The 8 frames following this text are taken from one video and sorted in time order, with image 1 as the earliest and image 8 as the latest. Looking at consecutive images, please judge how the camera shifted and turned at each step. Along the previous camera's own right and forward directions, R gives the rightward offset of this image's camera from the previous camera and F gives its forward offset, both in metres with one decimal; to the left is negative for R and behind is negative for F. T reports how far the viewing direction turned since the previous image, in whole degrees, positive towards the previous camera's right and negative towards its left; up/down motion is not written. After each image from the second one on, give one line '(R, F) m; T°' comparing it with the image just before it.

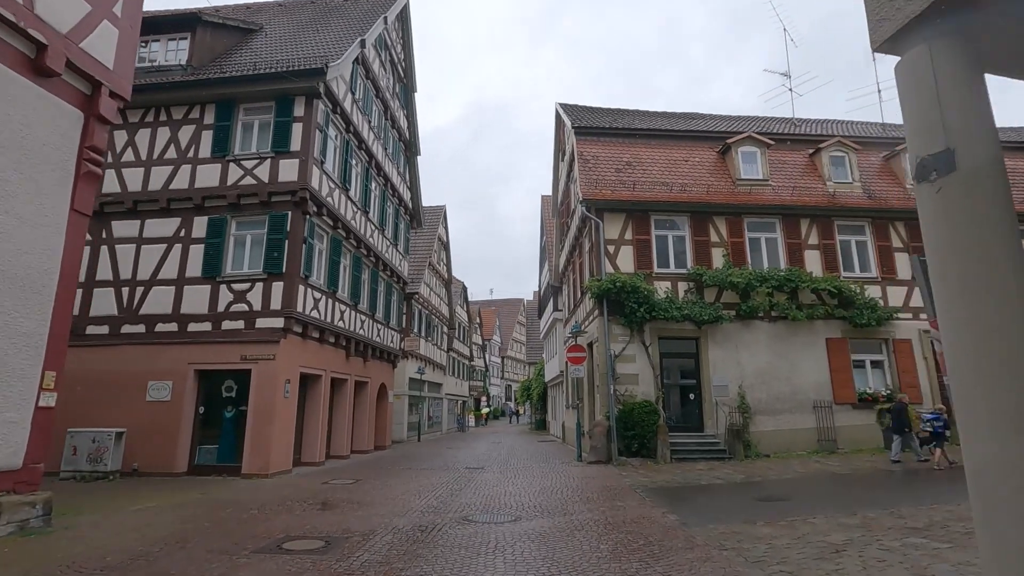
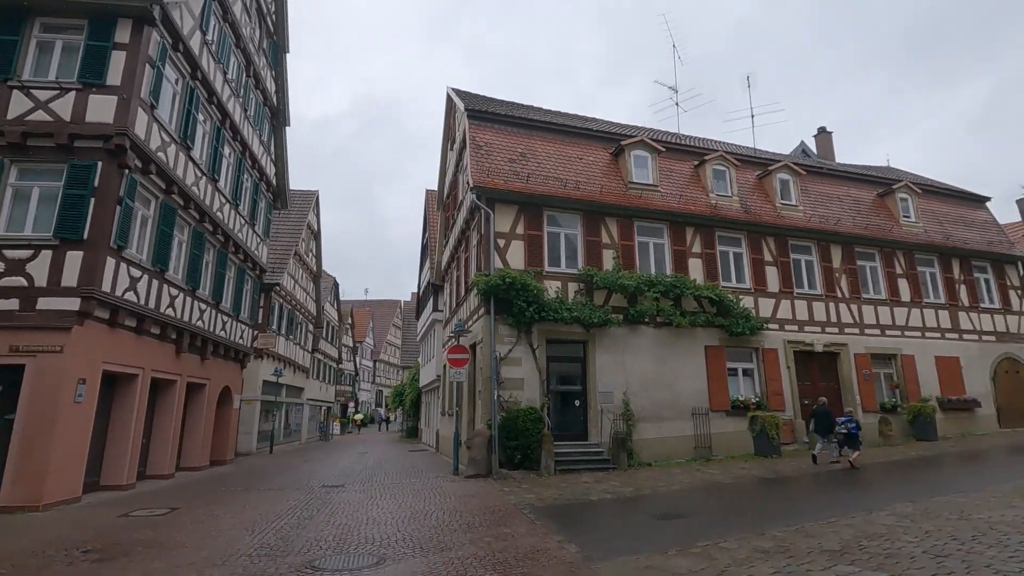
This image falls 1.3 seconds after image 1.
(0.0, +1.4) m; +13°
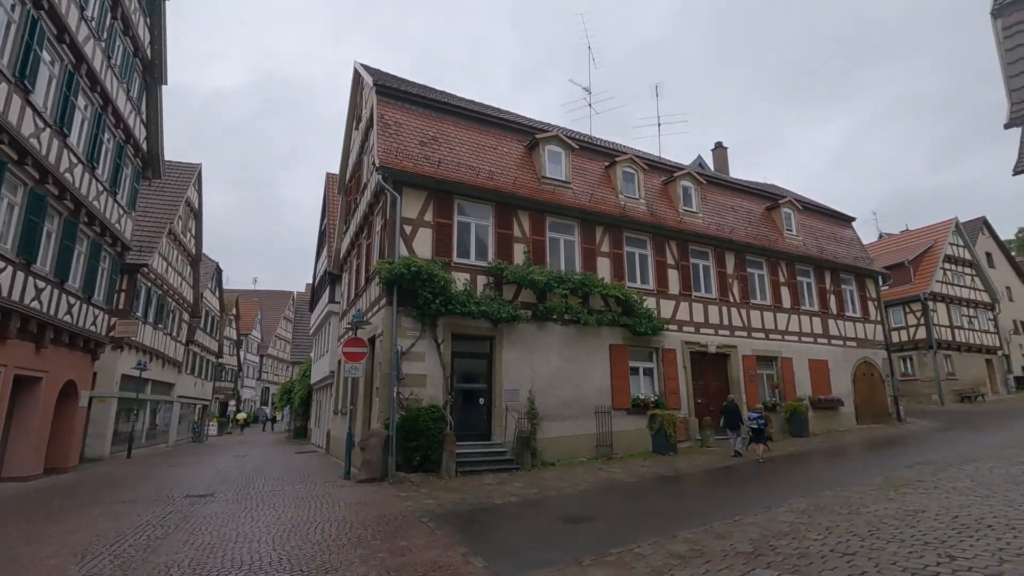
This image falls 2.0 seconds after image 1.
(-0.1, +0.7) m; +10°
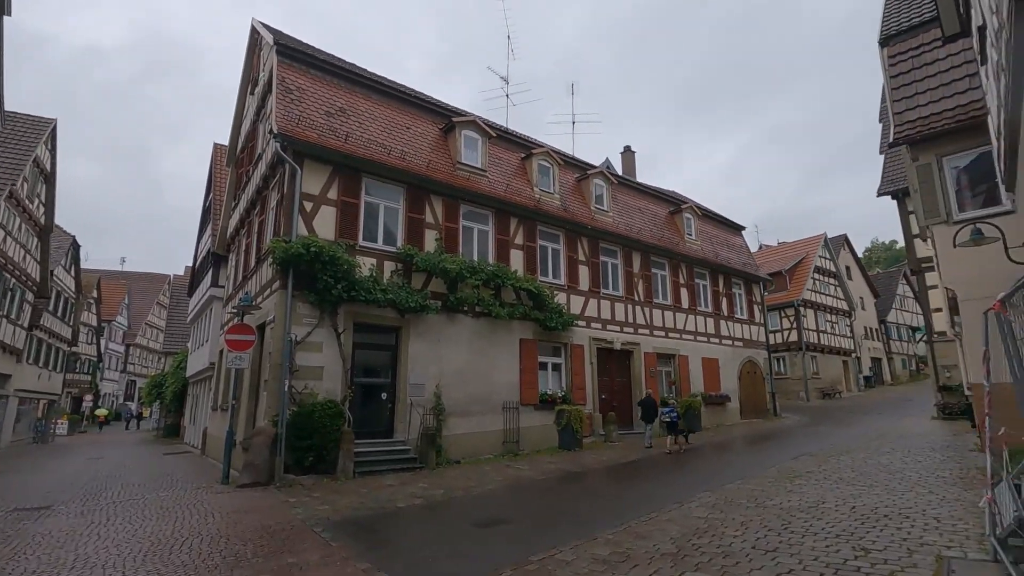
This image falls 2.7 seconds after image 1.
(-0.2, +0.6) m; +10°
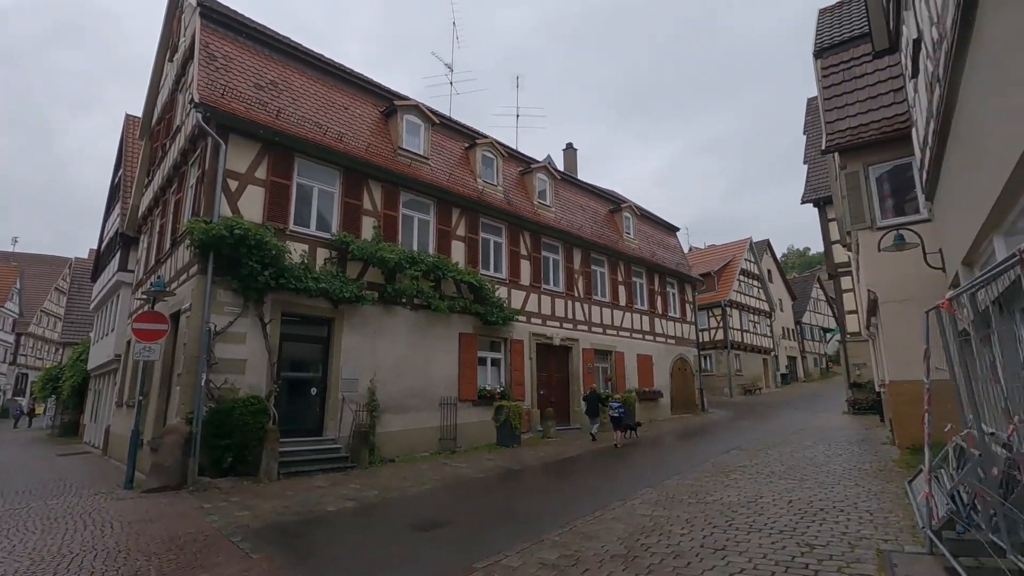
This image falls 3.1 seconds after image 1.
(-0.1, +0.3) m; +7°
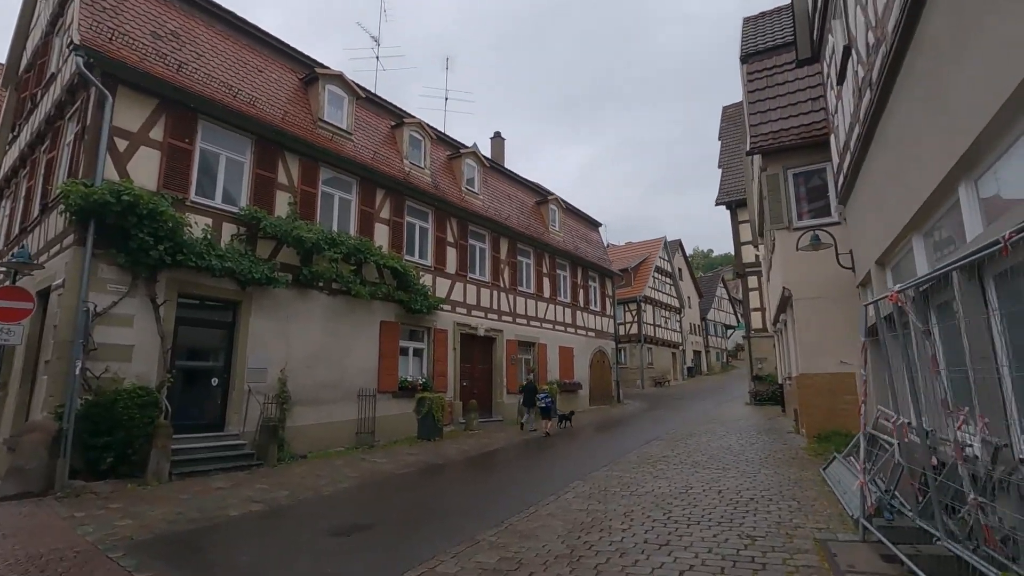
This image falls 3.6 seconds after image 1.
(-0.2, +0.4) m; +9°
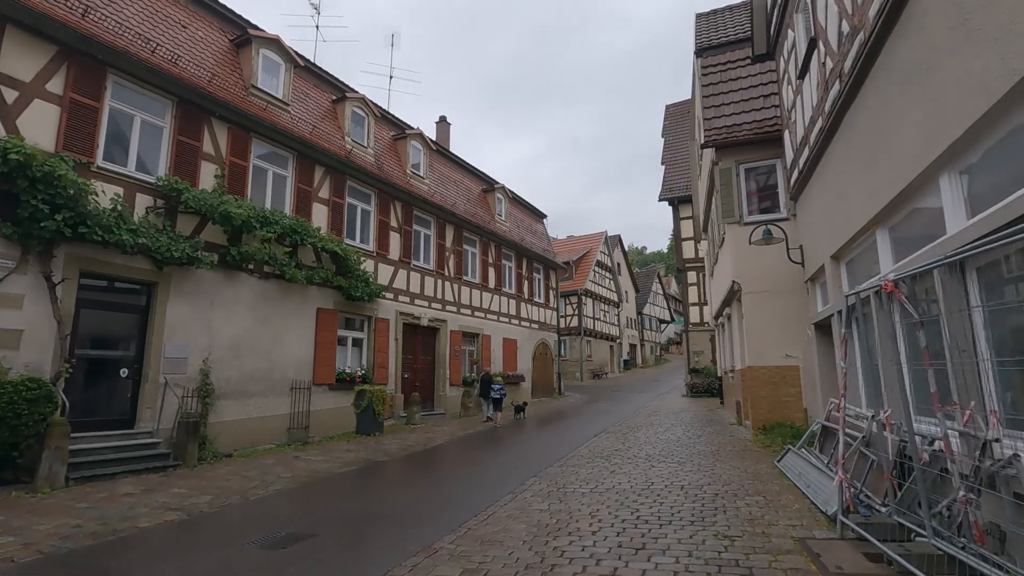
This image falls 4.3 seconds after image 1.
(-0.3, +0.5) m; +7°
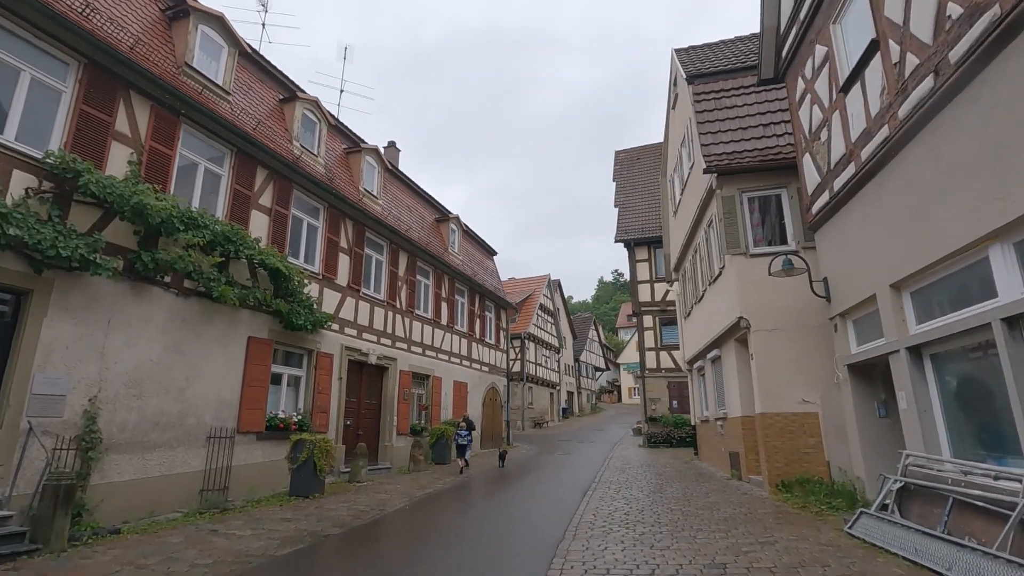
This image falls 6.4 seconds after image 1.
(-1.1, +1.7) m; +8°
